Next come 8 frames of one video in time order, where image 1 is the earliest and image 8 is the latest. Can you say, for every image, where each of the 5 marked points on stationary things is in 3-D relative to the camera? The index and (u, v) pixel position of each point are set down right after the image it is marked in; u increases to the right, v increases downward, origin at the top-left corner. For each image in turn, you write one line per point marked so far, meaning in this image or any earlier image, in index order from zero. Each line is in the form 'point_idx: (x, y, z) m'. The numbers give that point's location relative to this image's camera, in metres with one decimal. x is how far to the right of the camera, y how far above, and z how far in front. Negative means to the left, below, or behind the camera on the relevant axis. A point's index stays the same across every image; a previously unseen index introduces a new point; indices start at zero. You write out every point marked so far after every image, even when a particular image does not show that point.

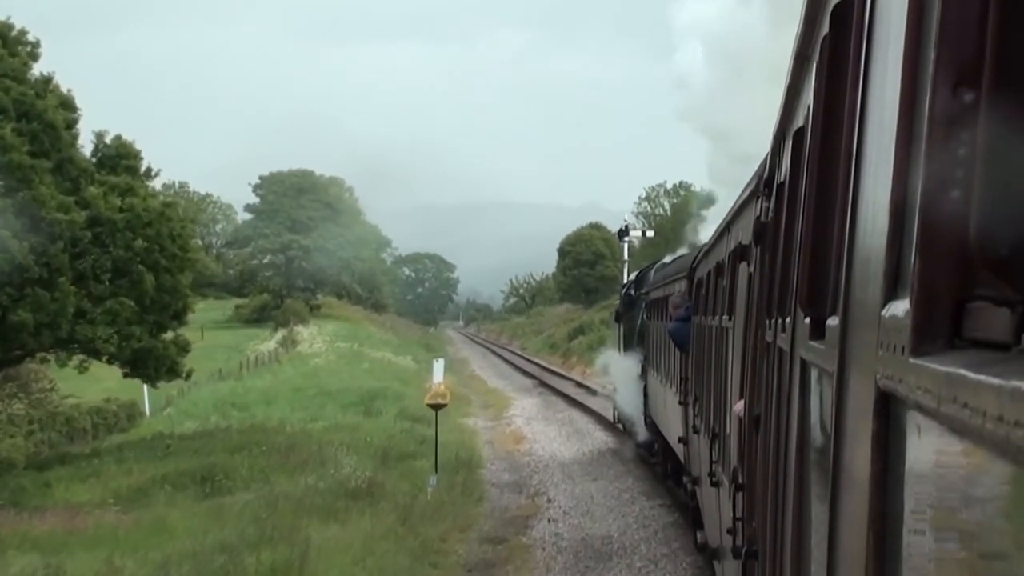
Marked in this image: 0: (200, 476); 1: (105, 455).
0: (-4.4, -2.7, +16.5) m
1: (-6.4, -2.6, +18.2) m
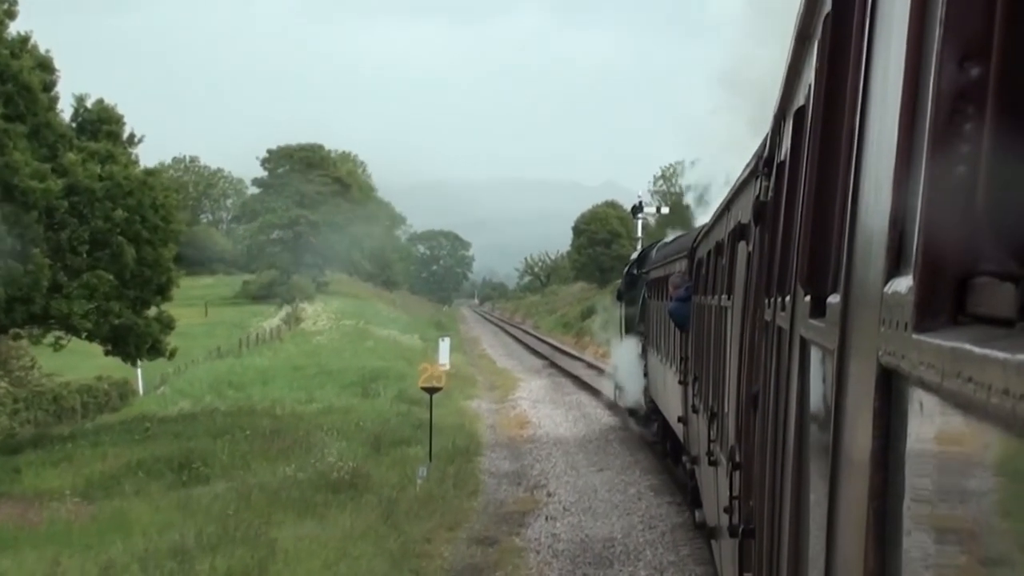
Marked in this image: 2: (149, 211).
0: (-4.5, -2.4, +15.5) m
1: (-6.4, -2.2, +17.2) m
2: (-5.7, +1.2, +18.0) m
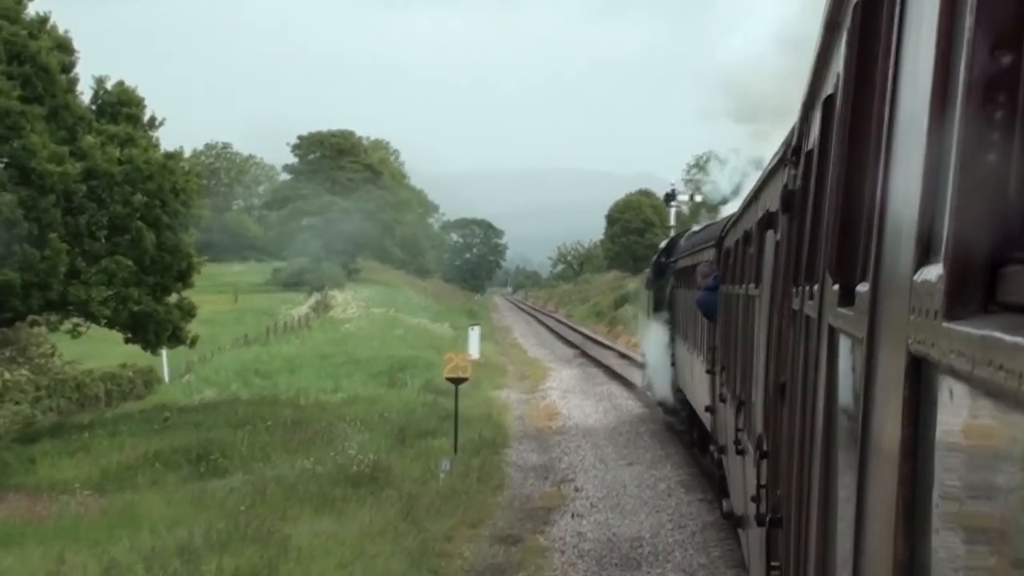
0: (-4.1, -2.2, +15.0) m
1: (-6.0, -2.0, +16.8) m
2: (-5.3, +1.4, +17.6) m
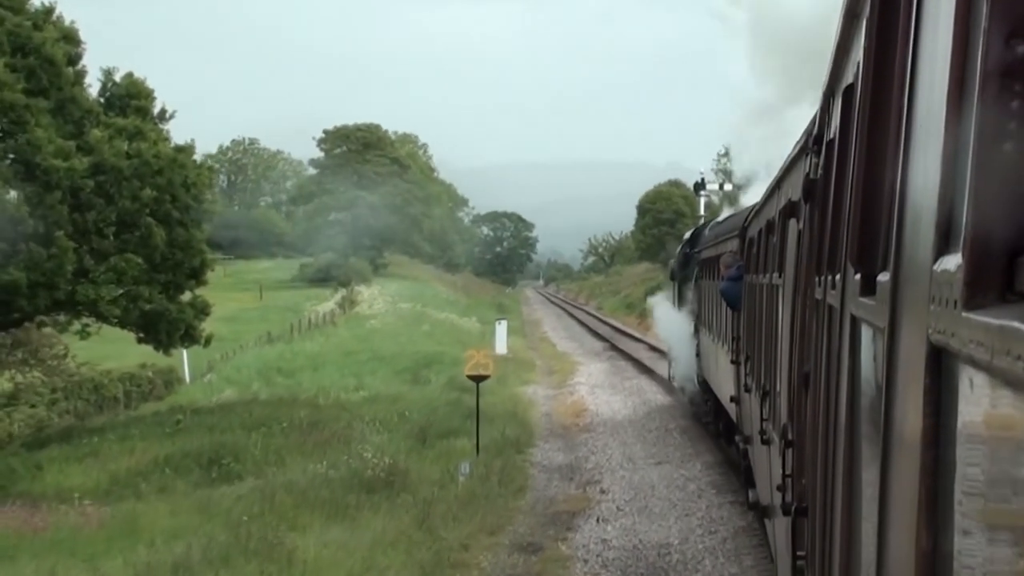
0: (-3.8, -2.1, +14.5) m
1: (-5.7, -2.0, +16.3) m
2: (-5.0, +1.5, +17.0) m
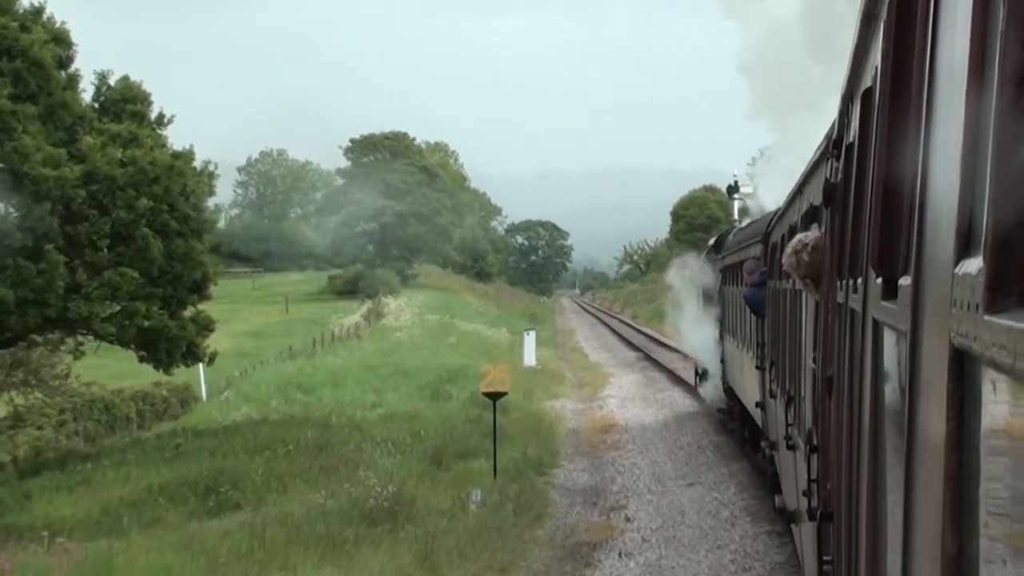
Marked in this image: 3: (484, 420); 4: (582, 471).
0: (-3.6, -2.3, +13.5) m
1: (-5.4, -2.2, +15.4) m
2: (-4.7, +1.2, +16.1) m
3: (-0.5, -2.2, +18.9) m
4: (+1.0, -2.5, +15.8) m
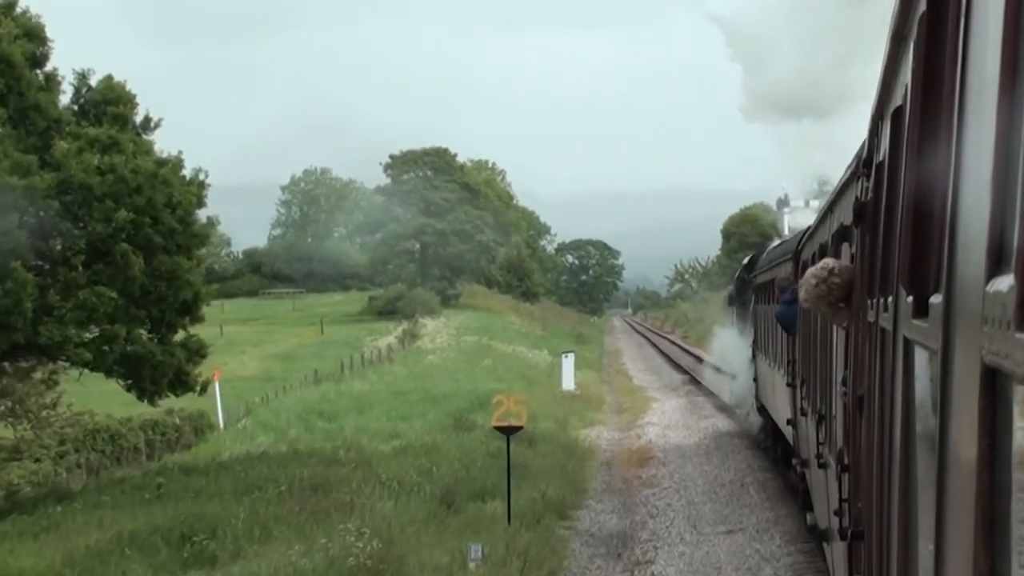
0: (-3.5, -2.6, +12.0) m
1: (-5.2, -2.5, +14.0) m
2: (-4.5, +0.9, +14.7) m
3: (-0.1, -2.5, +17.3) m
4: (+1.2, -2.8, +14.1) m
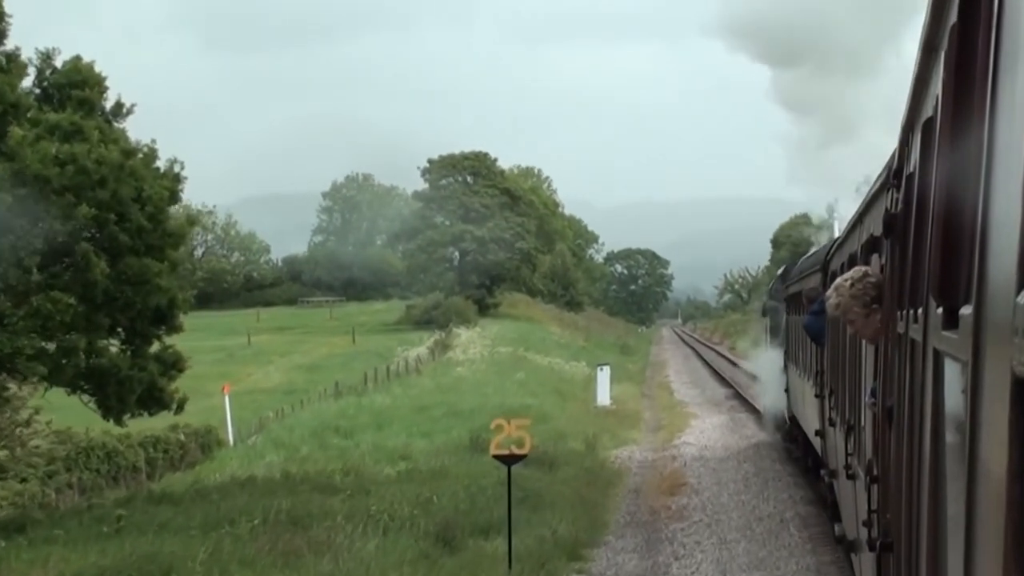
0: (-3.5, -2.6, +10.5) m
1: (-5.1, -2.6, +12.5) m
2: (-4.4, +0.9, +13.3) m
3: (+0.1, -2.6, +15.6) m
4: (+1.3, -2.9, +12.4) m
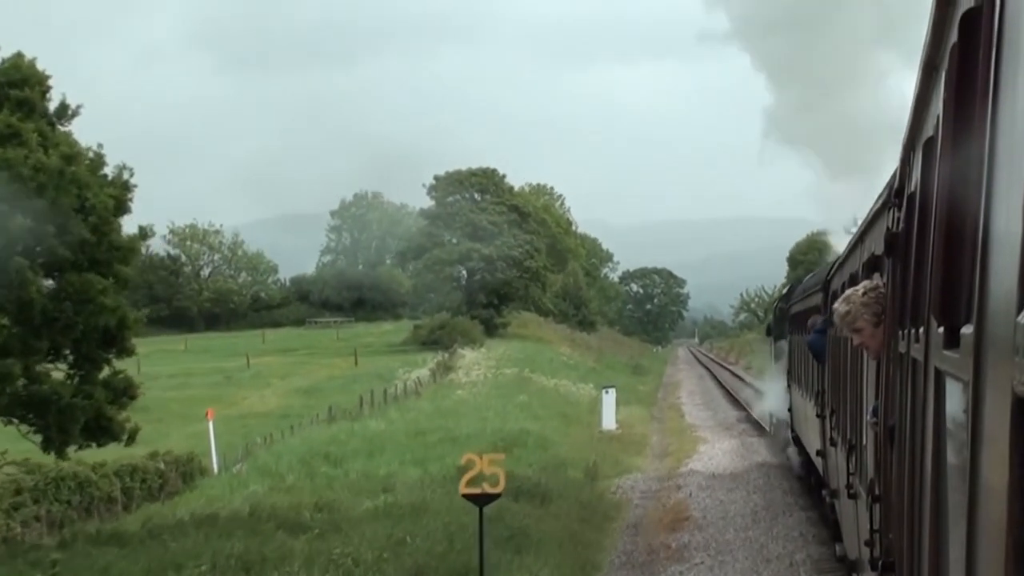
0: (-3.7, -2.8, +9.4) m
1: (-5.3, -2.8, +11.4) m
2: (-4.6, +0.6, +12.2) m
3: (0.0, -2.9, +14.4) m
4: (+1.1, -3.0, +11.2) m
